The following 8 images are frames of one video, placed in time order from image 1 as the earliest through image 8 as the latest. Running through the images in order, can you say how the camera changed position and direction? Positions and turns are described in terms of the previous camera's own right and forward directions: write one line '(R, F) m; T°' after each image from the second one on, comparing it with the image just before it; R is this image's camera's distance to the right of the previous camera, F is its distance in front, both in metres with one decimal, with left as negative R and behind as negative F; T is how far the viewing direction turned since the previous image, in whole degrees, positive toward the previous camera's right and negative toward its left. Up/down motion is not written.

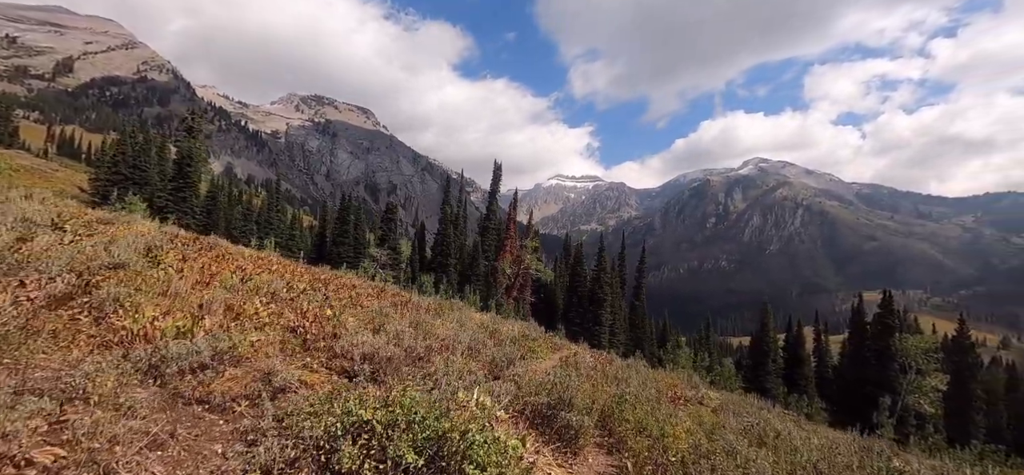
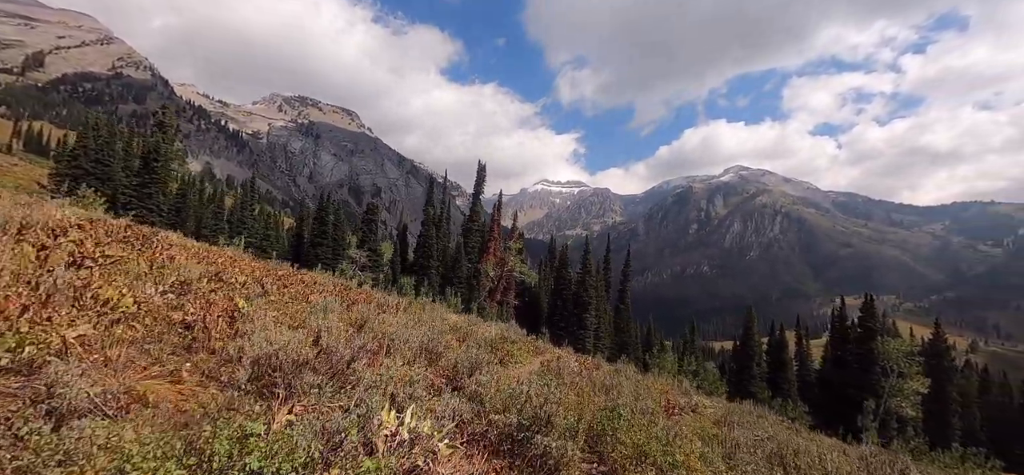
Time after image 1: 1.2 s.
(+0.2, +1.7) m; +2°
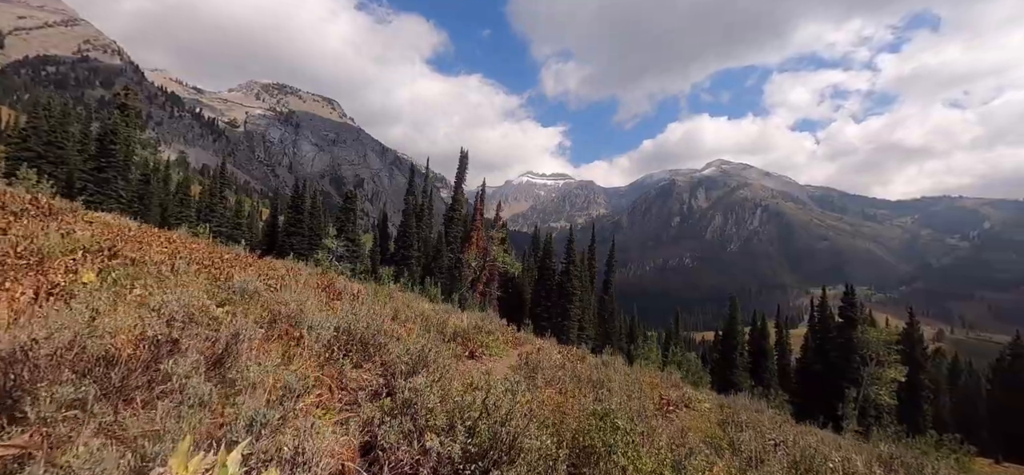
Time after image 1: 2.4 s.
(+0.2, +1.7) m; +2°
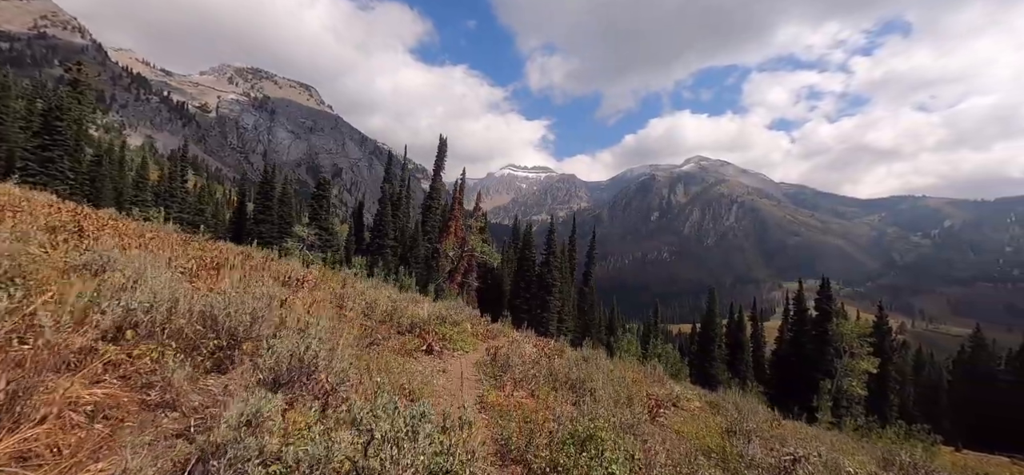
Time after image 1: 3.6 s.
(+0.3, +1.8) m; +2°
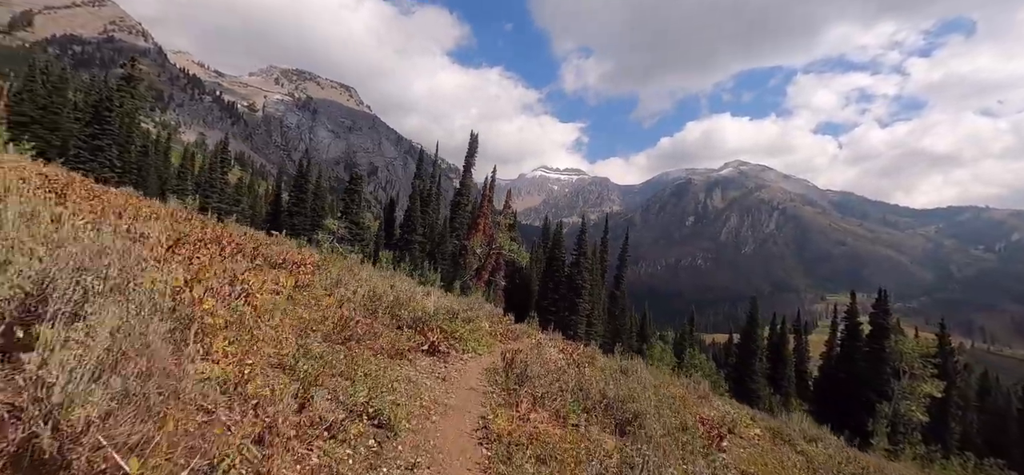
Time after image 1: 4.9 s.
(+0.1, +2.1) m; -4°
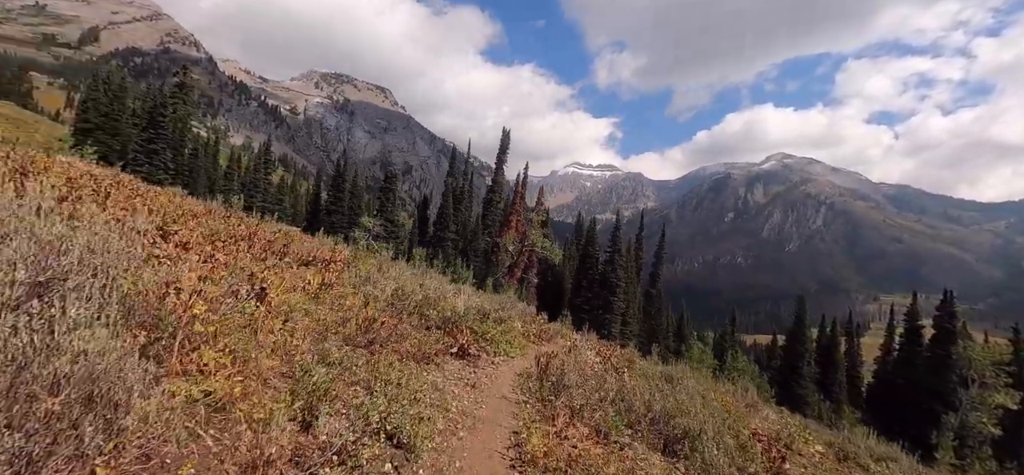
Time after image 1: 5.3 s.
(0.0, +0.6) m; -4°
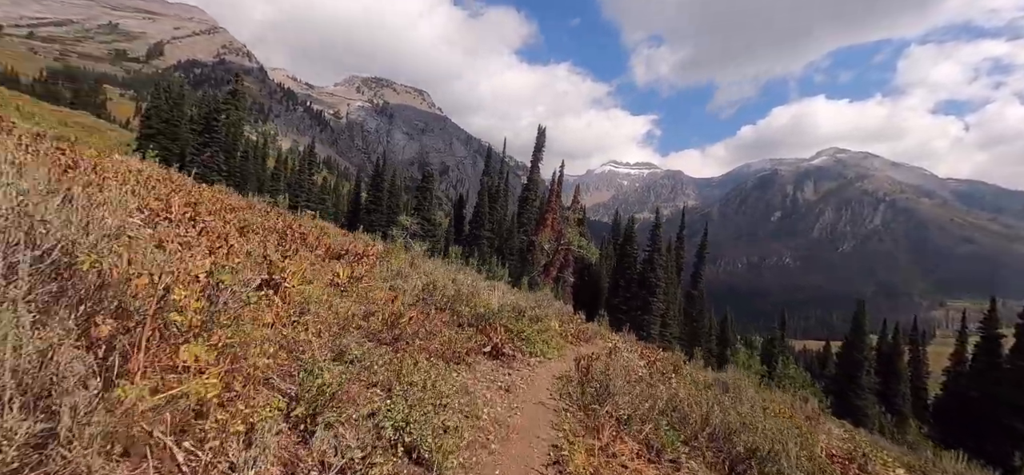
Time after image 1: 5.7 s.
(0.0, +0.6) m; -4°
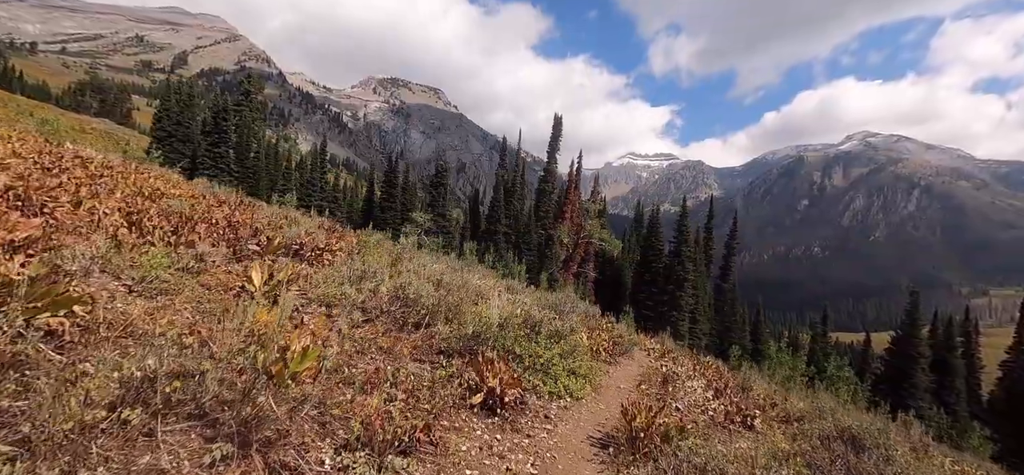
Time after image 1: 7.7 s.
(+0.1, +3.0) m; -2°
